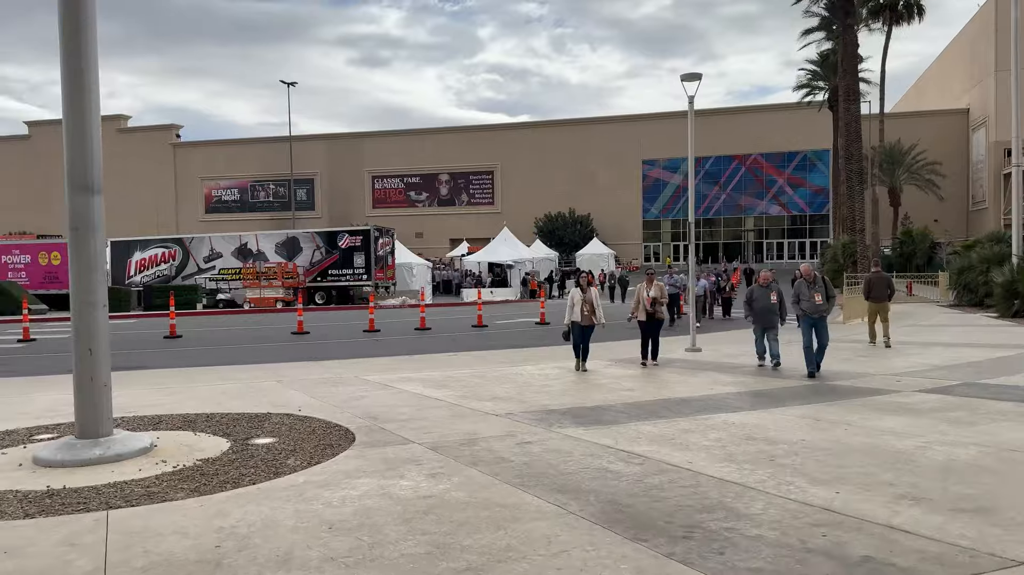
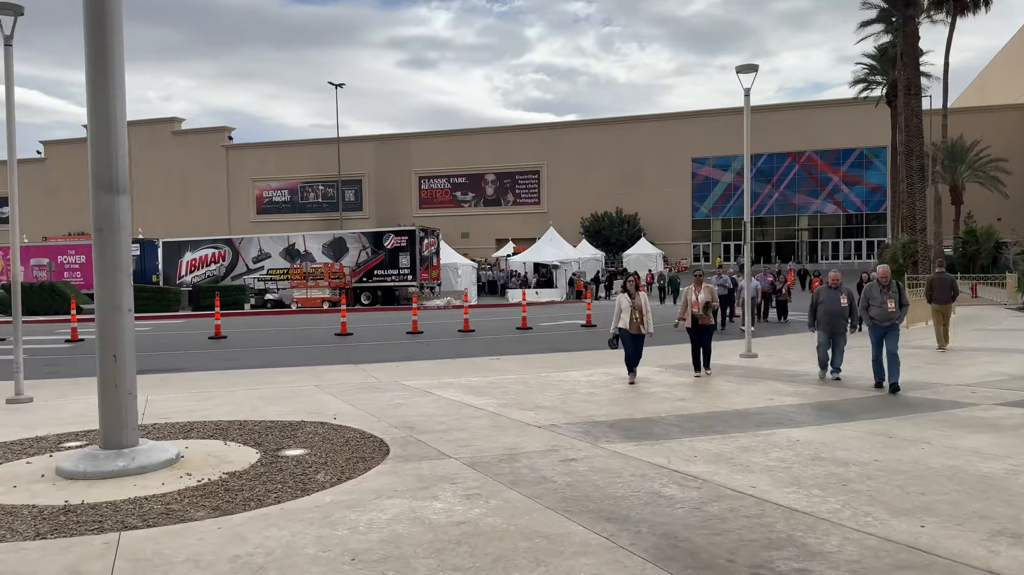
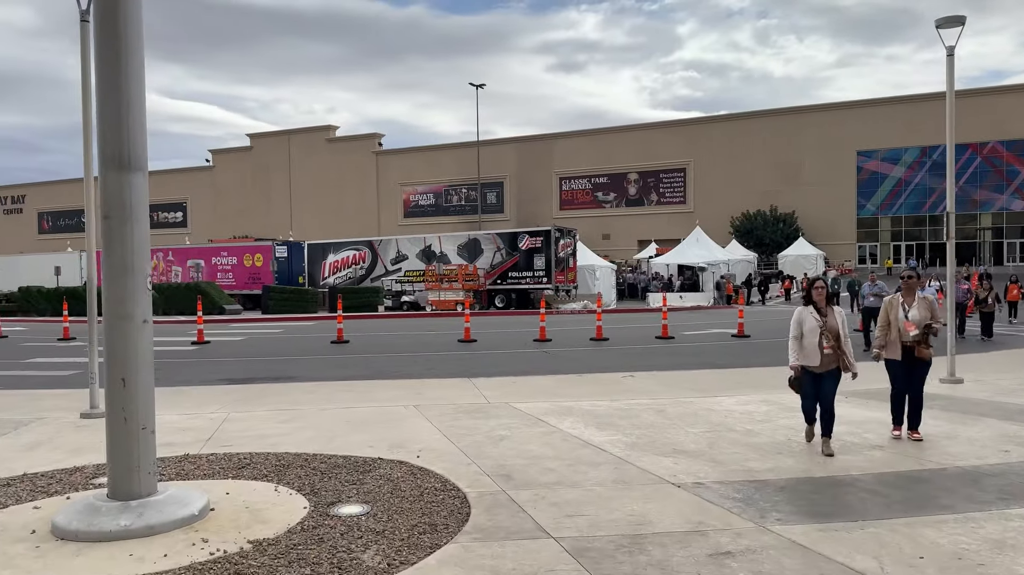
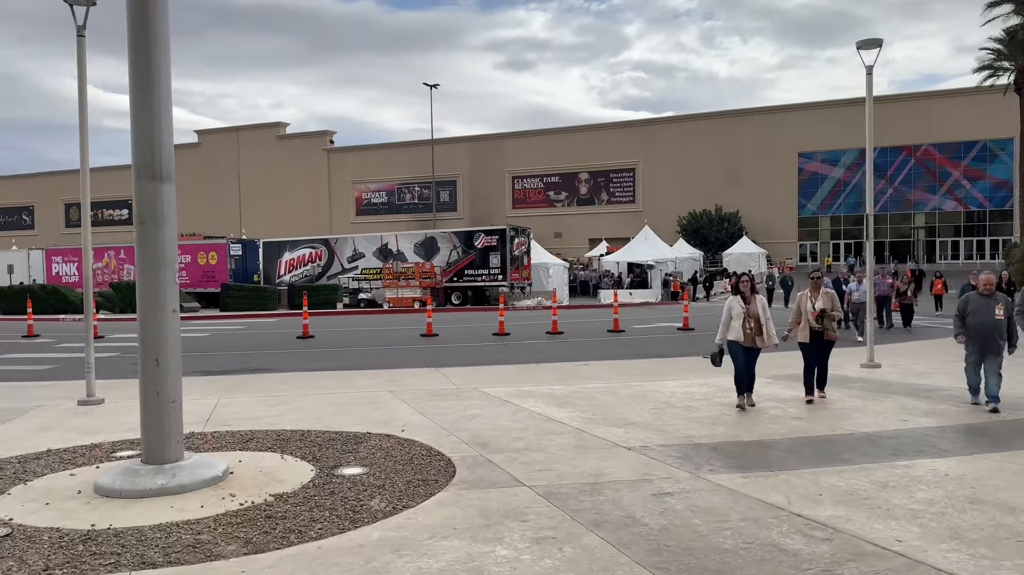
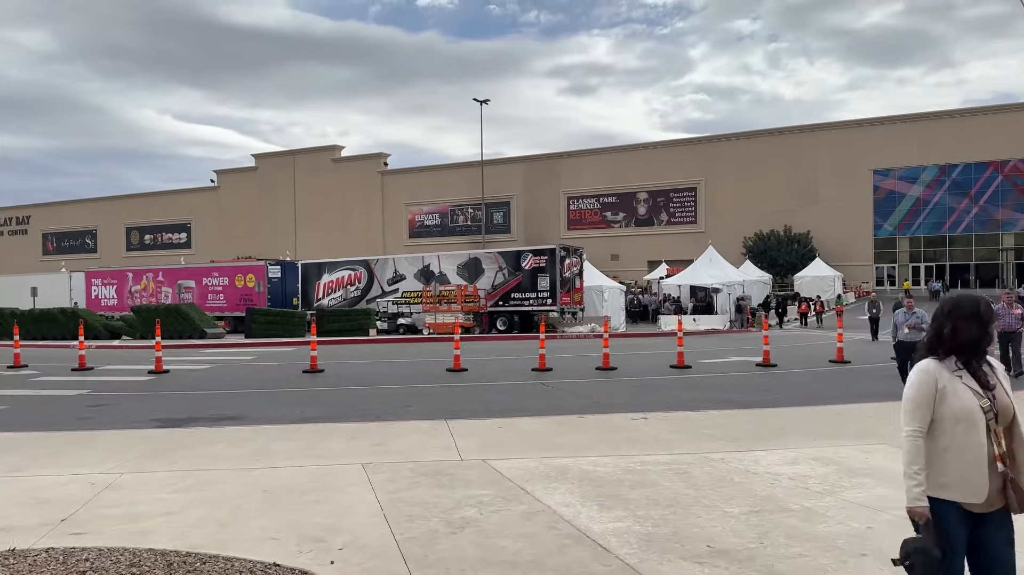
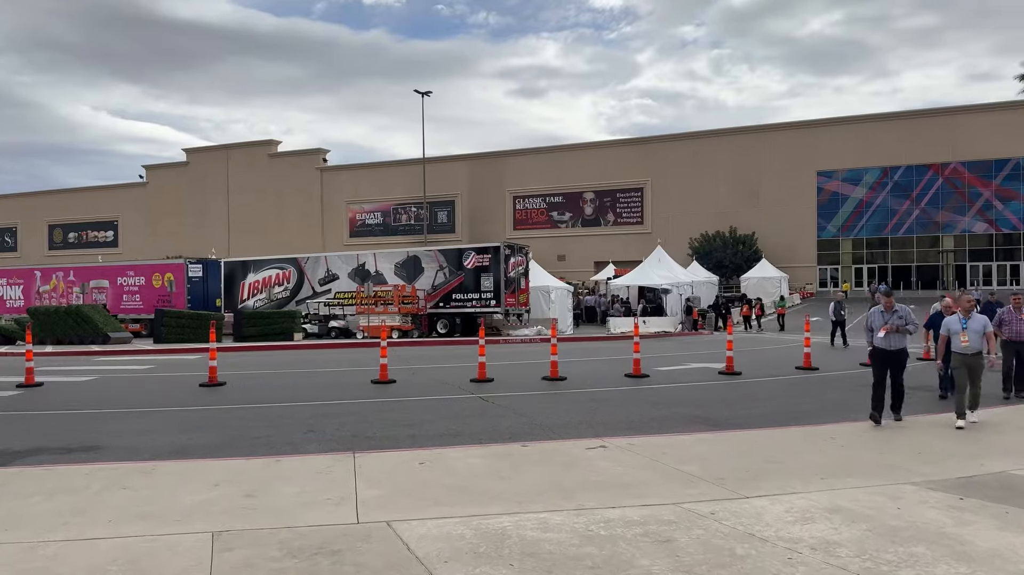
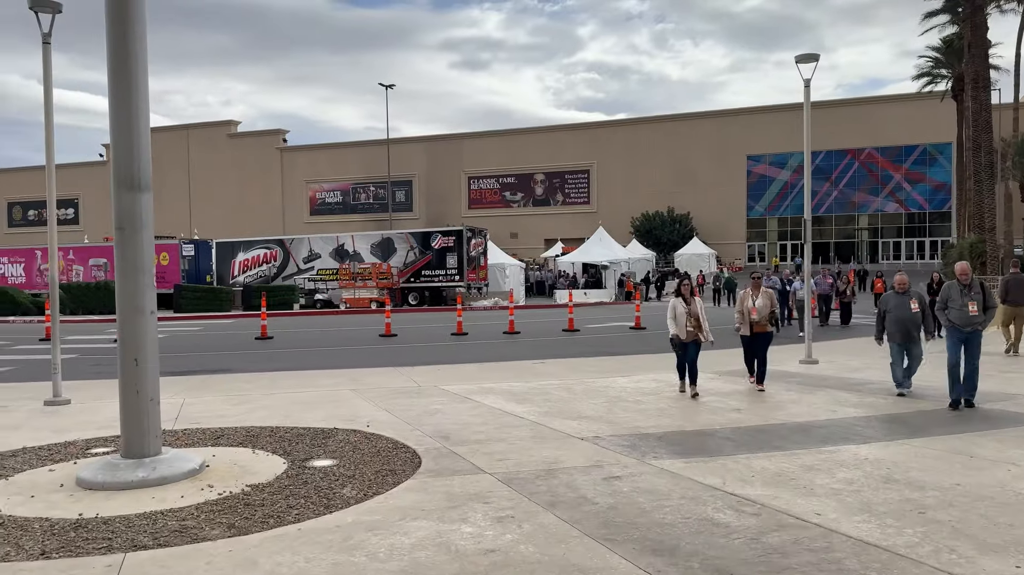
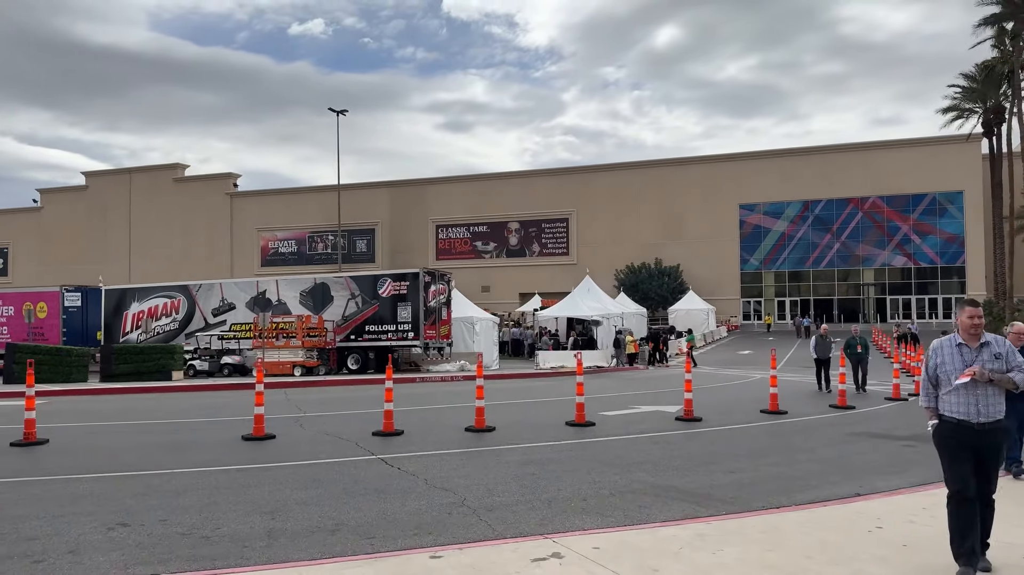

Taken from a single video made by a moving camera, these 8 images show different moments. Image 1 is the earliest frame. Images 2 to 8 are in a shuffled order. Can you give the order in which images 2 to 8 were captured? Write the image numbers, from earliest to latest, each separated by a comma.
2, 7, 4, 3, 5, 6, 8
